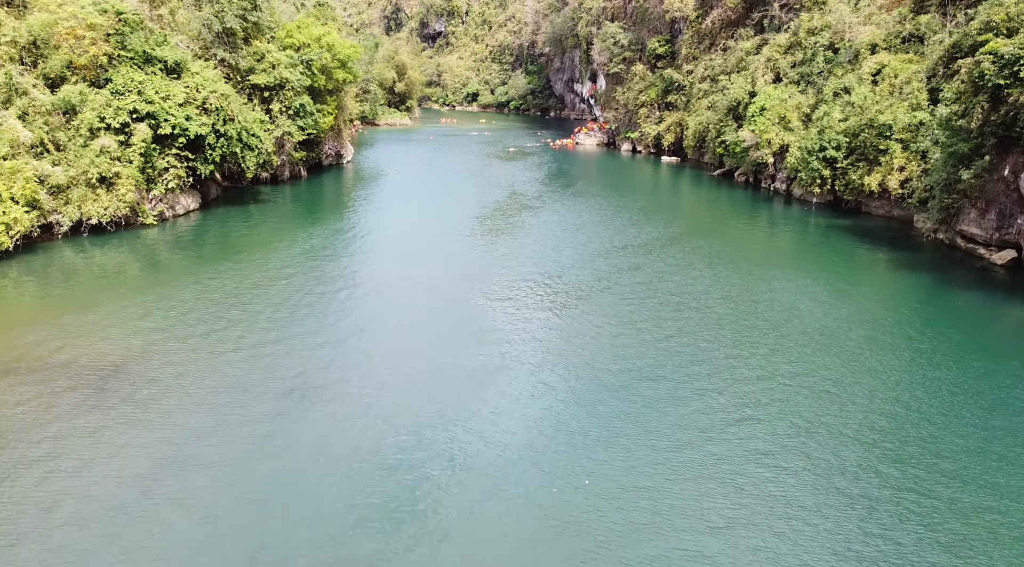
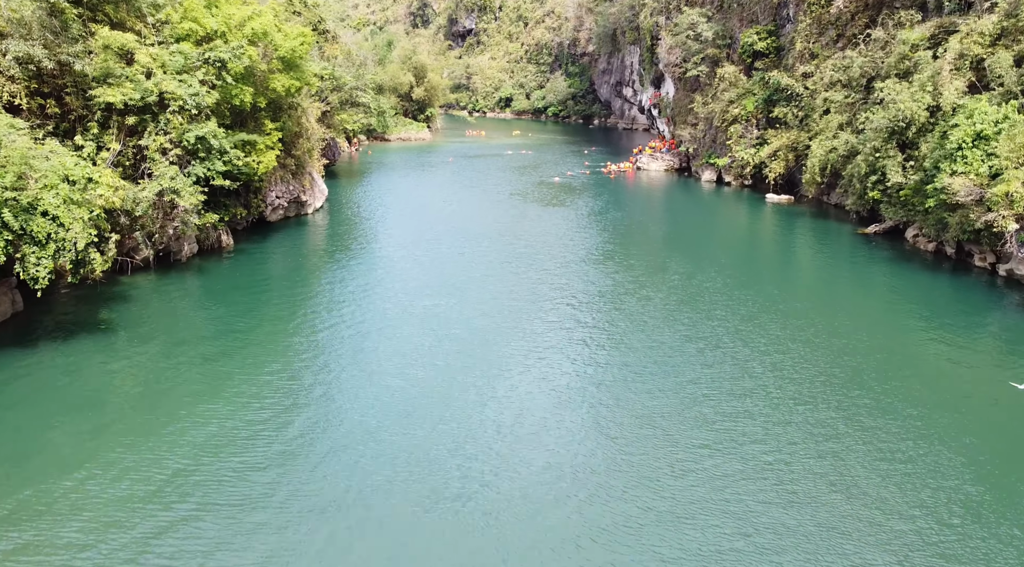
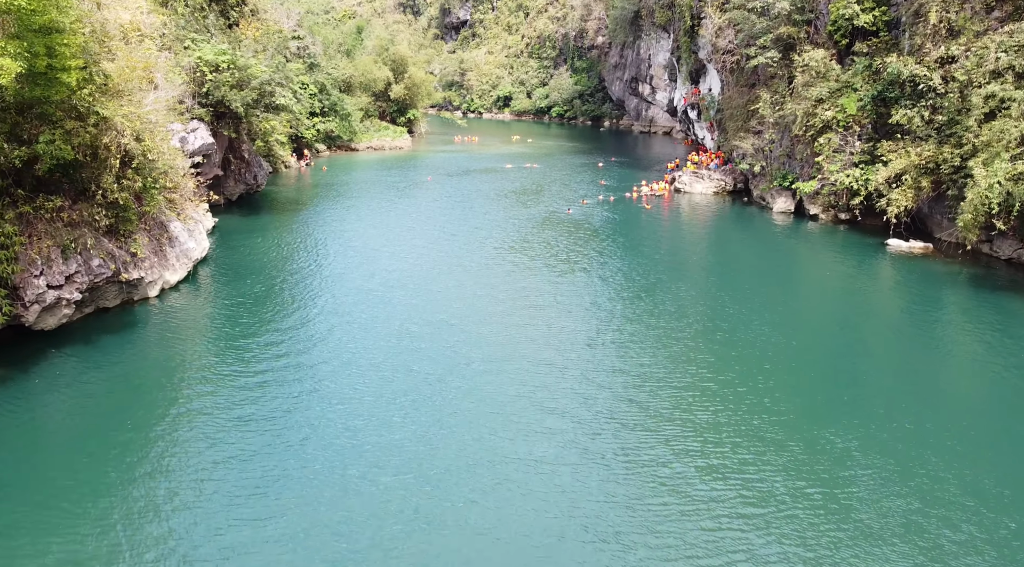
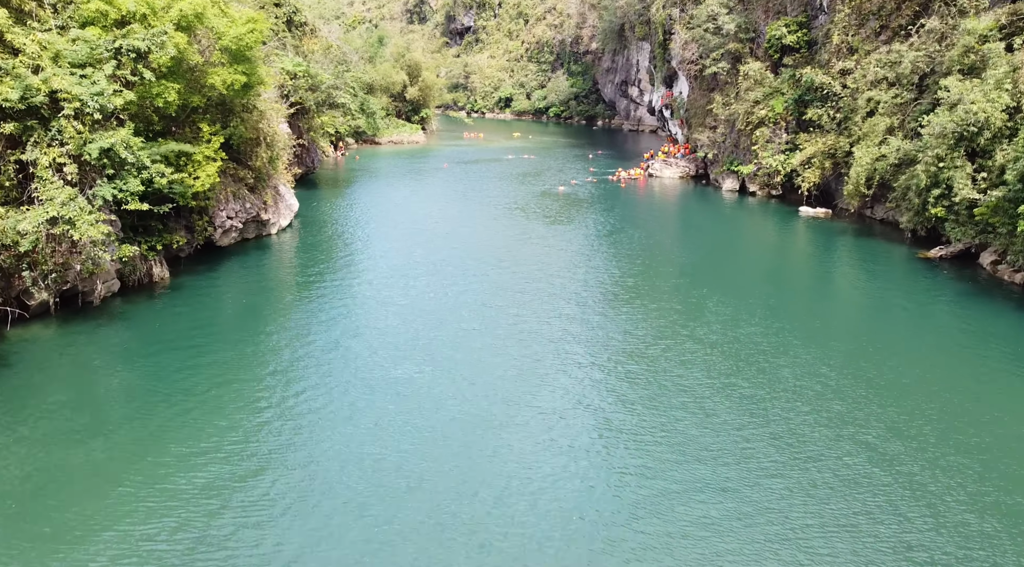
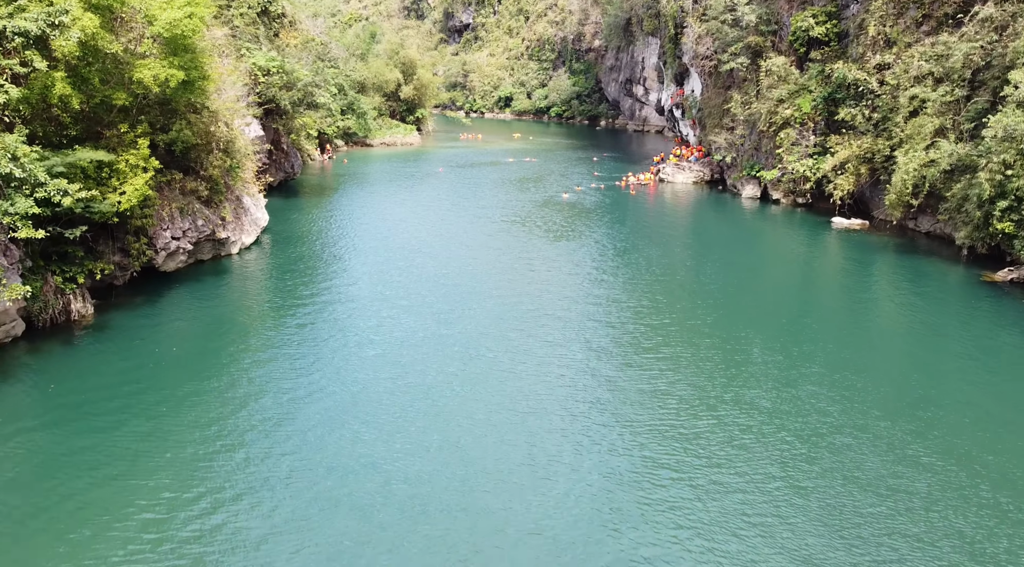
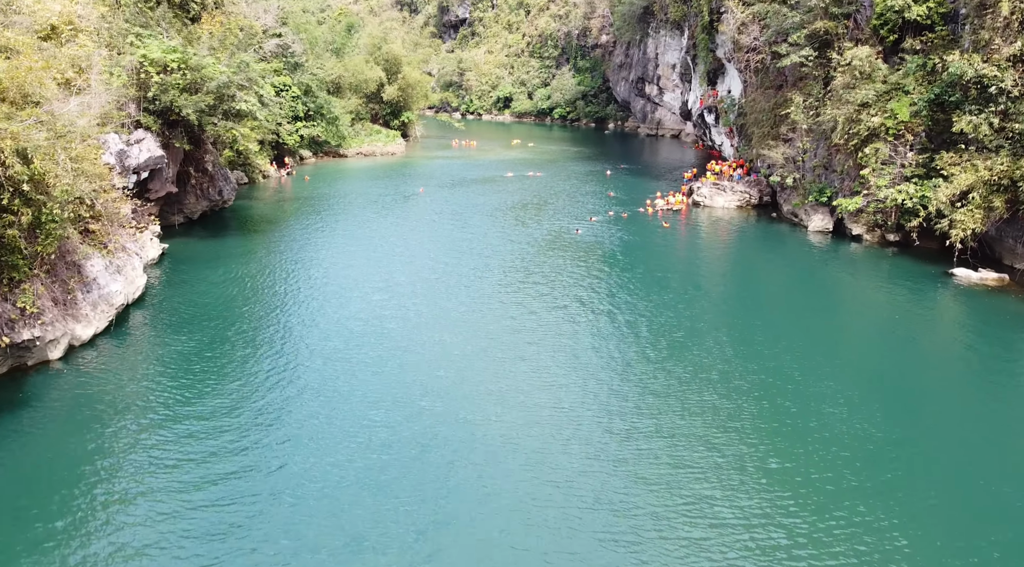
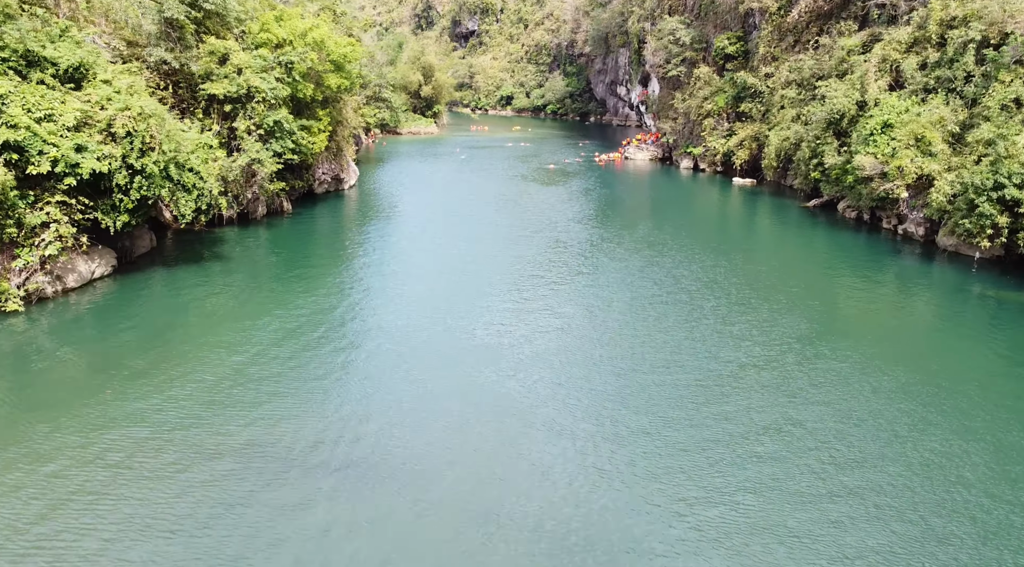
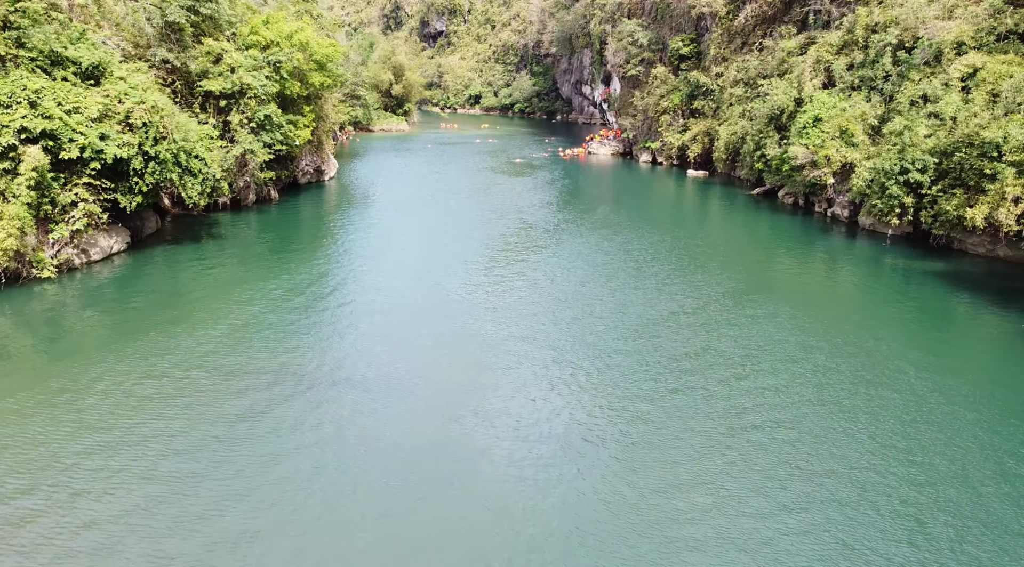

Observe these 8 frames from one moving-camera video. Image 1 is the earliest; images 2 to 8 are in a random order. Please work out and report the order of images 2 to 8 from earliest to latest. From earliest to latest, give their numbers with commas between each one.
8, 7, 2, 4, 5, 3, 6
